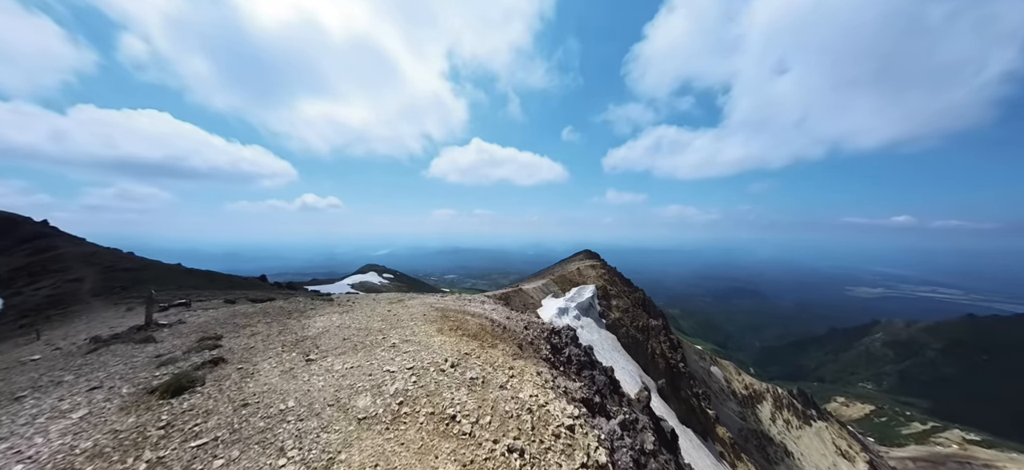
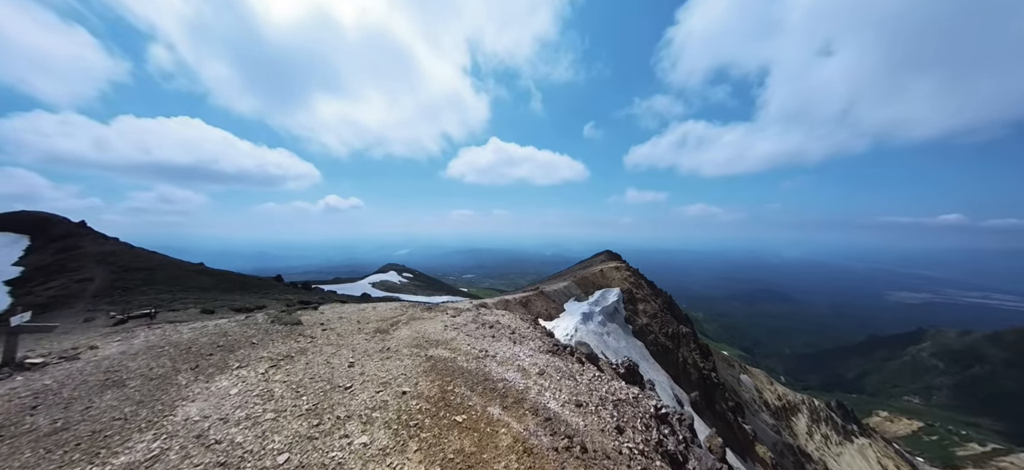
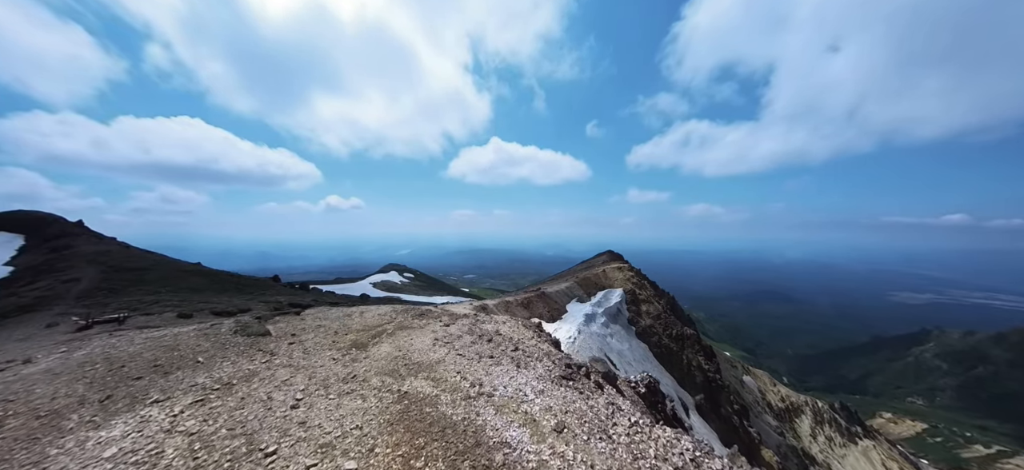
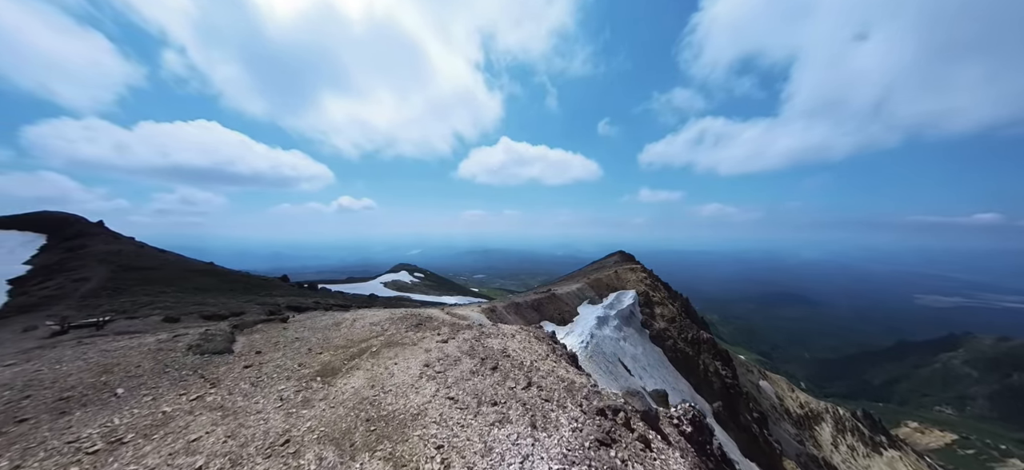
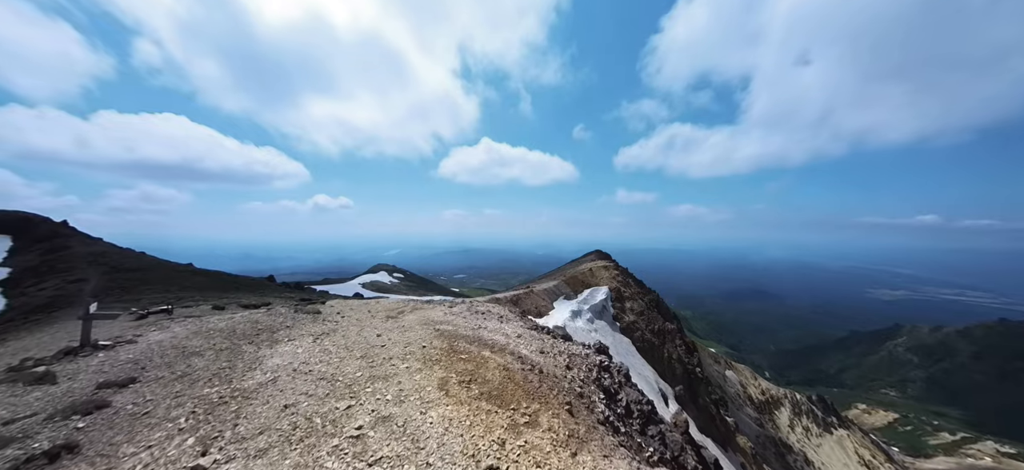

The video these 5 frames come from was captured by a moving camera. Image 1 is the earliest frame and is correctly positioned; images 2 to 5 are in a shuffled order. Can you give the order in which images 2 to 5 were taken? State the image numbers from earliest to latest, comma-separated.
5, 2, 3, 4
